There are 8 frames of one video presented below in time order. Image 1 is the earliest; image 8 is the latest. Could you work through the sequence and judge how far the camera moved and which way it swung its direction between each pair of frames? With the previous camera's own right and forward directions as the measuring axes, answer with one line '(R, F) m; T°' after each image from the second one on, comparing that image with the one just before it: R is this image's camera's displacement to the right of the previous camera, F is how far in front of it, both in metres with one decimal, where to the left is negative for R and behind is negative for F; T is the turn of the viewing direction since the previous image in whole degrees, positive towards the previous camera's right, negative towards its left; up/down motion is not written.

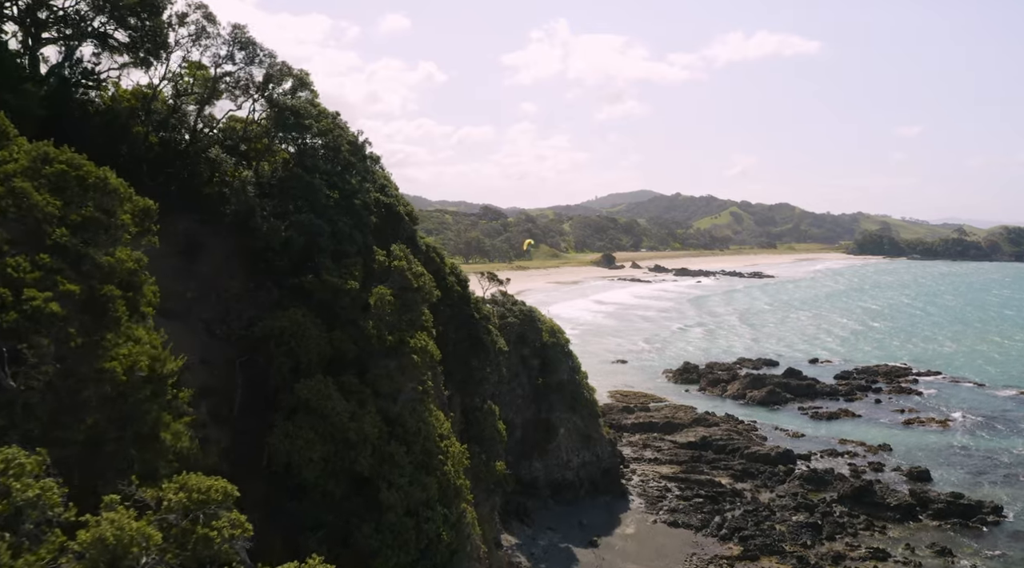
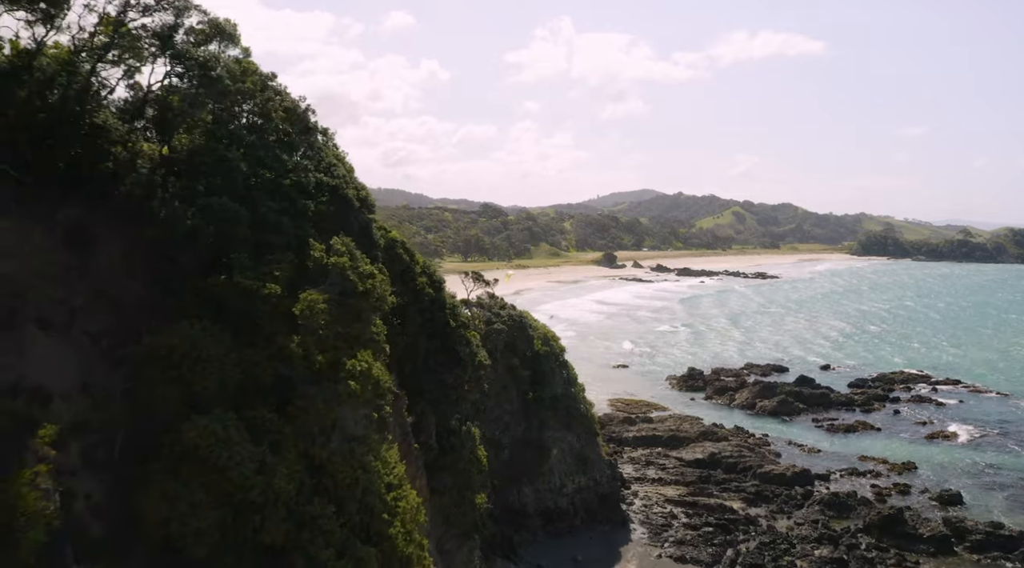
(+0.5, +3.6) m; 0°
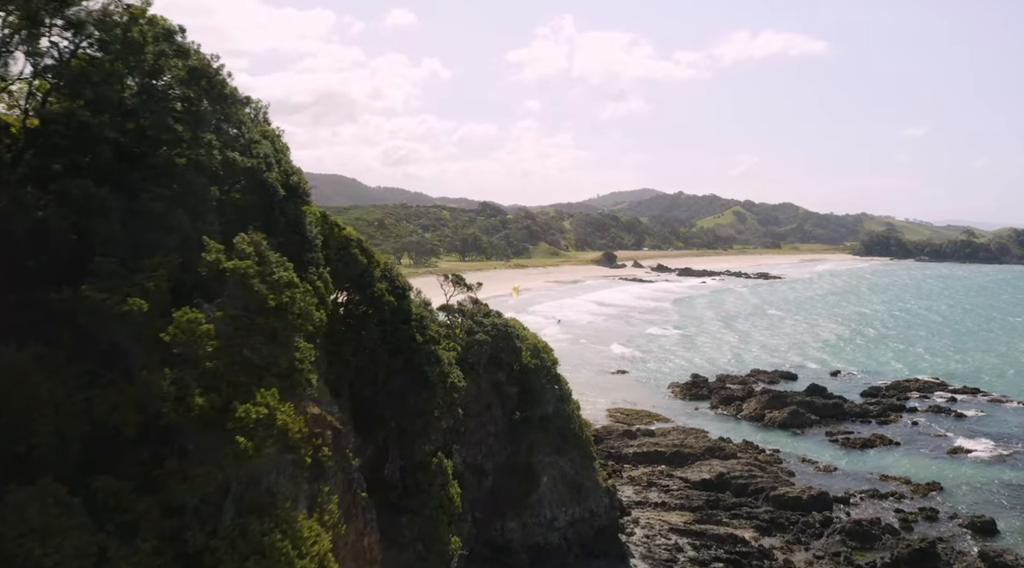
(+0.5, +3.2) m; 0°
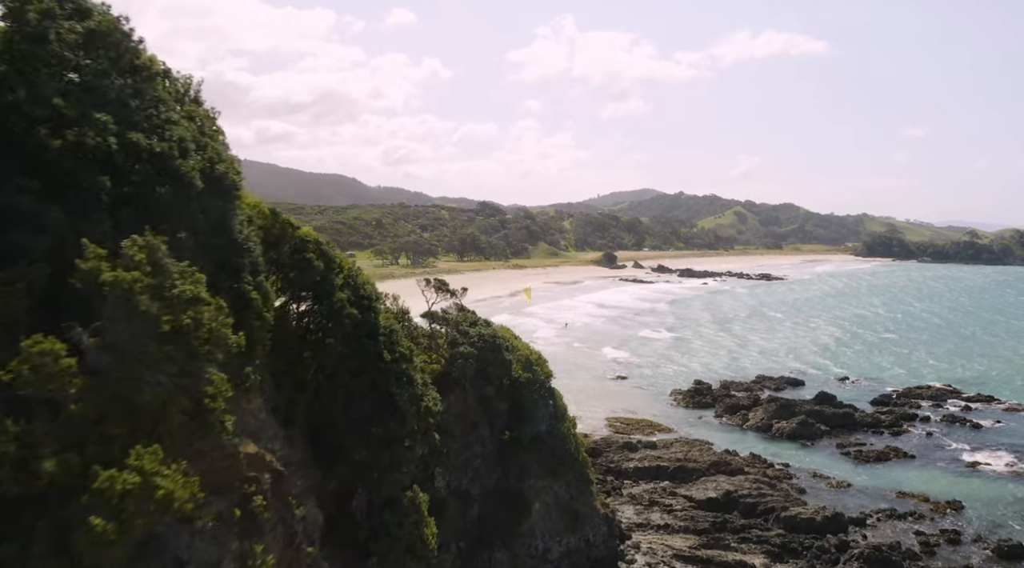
(+0.3, +2.2) m; 0°
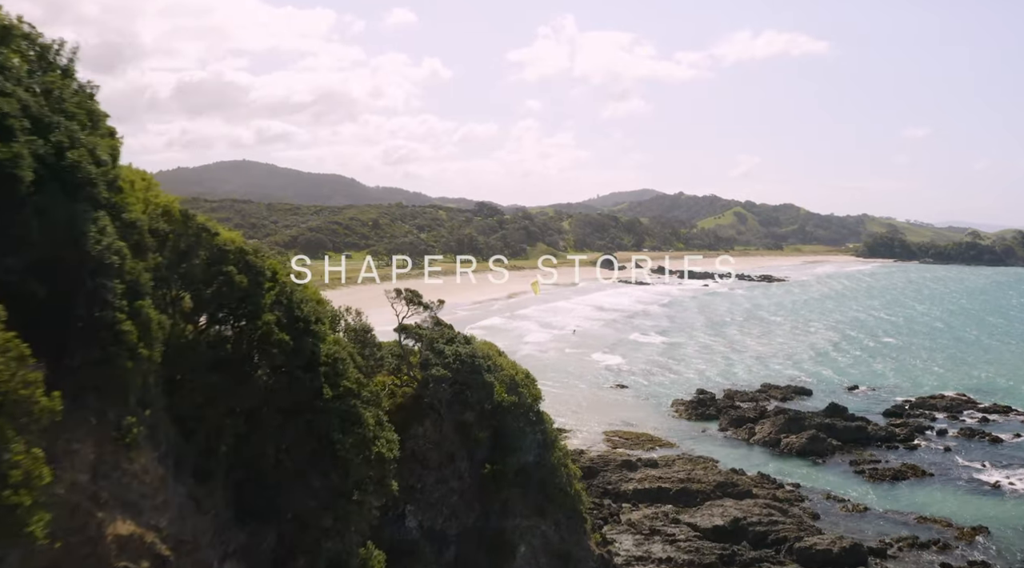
(+0.4, +2.7) m; 0°
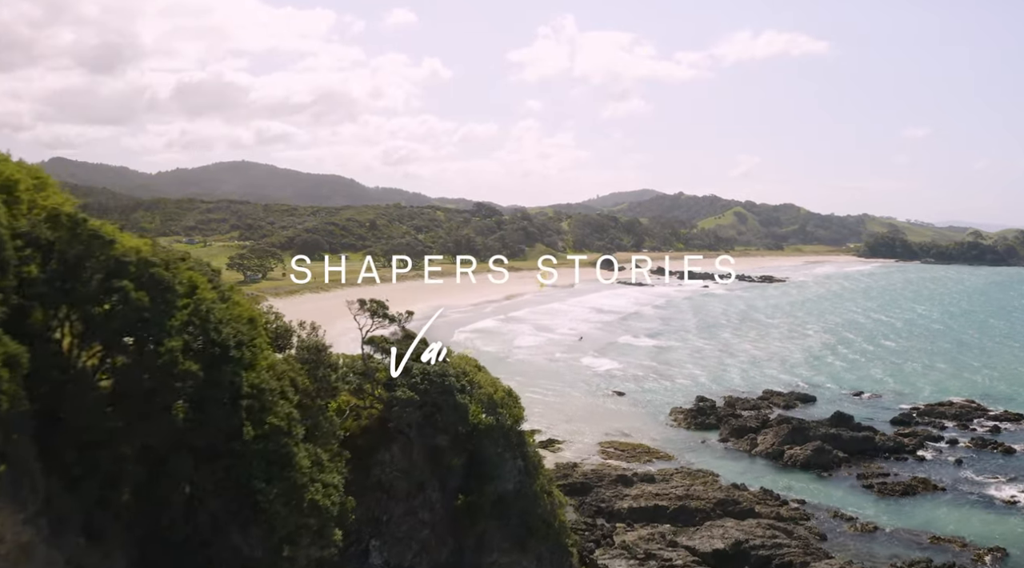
(+0.5, +1.9) m; 0°
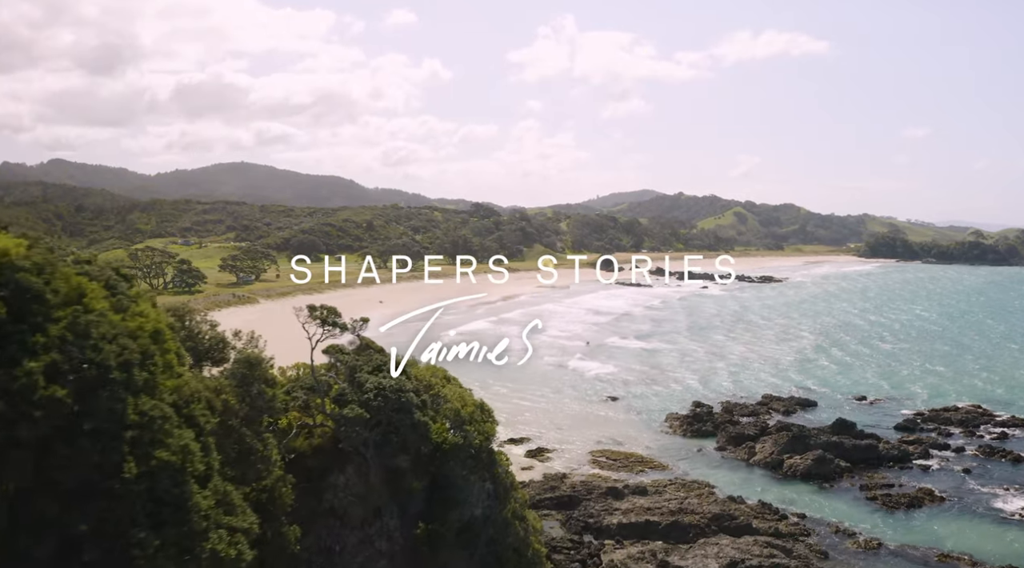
(+0.7, +1.7) m; 0°
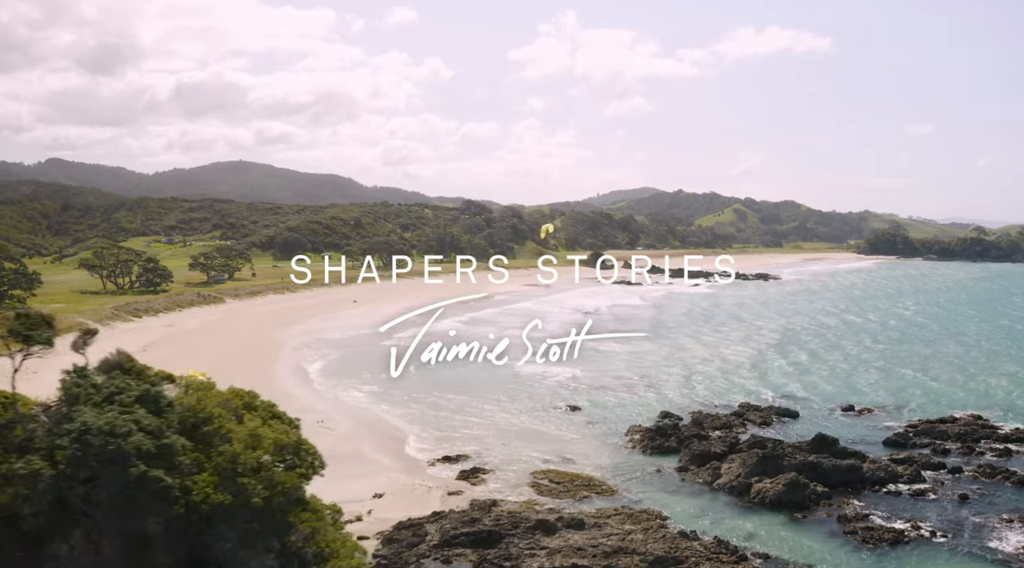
(+3.2, +5.0) m; 0°
